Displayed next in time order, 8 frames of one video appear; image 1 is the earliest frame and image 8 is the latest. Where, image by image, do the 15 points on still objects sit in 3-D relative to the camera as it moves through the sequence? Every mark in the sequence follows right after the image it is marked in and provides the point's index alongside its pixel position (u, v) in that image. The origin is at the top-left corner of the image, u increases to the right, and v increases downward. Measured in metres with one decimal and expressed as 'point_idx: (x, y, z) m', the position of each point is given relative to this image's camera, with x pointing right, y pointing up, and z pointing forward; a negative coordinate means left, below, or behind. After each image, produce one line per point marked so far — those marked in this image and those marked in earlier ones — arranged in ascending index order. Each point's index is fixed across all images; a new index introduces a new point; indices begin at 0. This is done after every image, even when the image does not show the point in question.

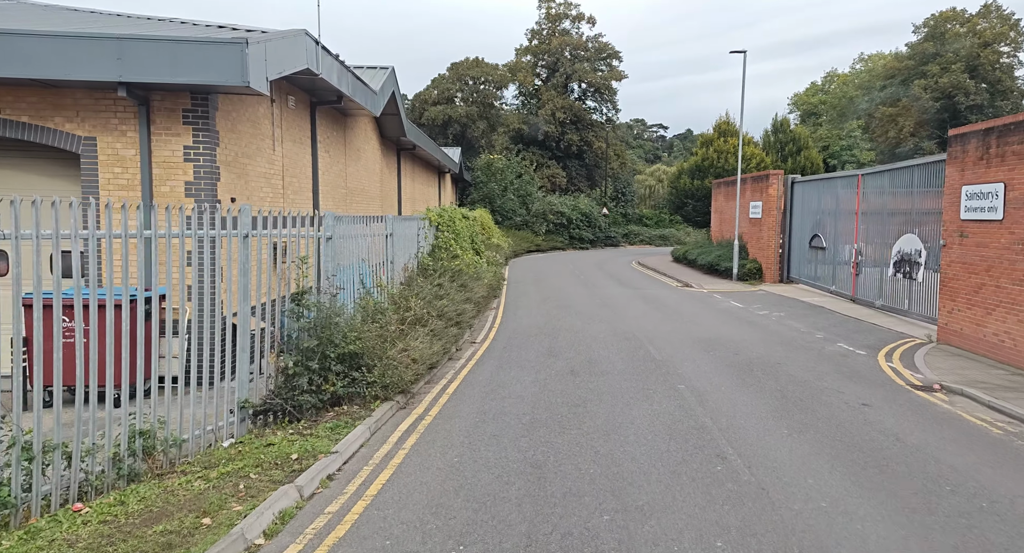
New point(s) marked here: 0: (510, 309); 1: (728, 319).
0: (-0.1, -0.9, +16.6) m
1: (+4.9, -1.0, +15.0) m
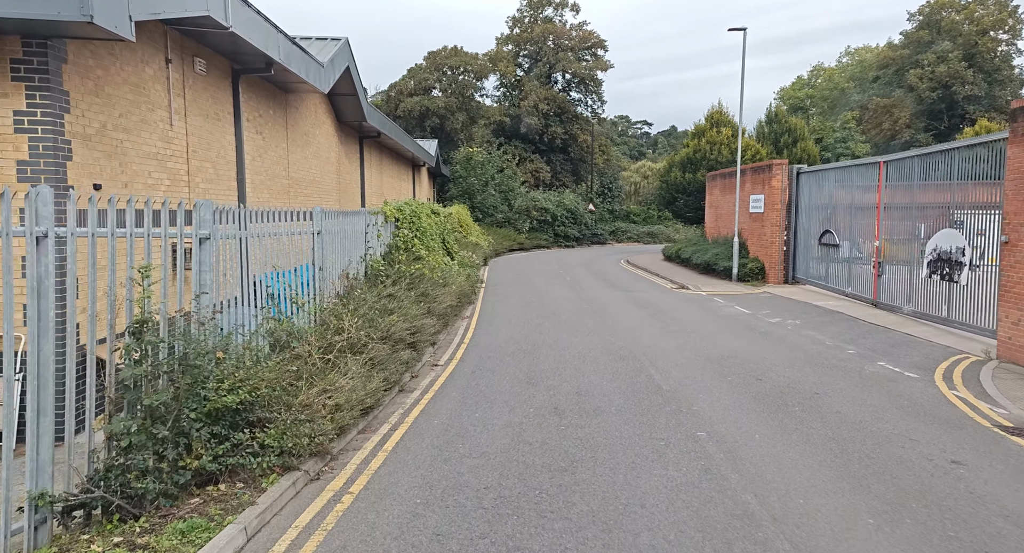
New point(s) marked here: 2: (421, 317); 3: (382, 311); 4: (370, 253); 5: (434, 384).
0: (-0.6, -0.9, +14.4) m
1: (+4.4, -1.0, +13.0) m
2: (-1.3, -0.6, +9.4) m
3: (-1.7, -0.4, +8.5) m
4: (-2.3, +0.4, +10.4) m
5: (-1.0, -1.4, +8.5) m
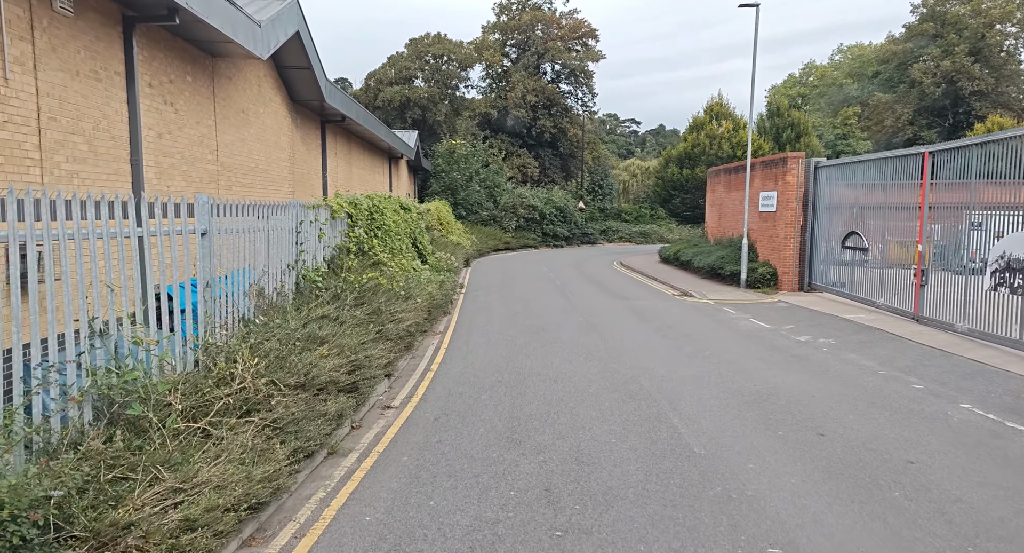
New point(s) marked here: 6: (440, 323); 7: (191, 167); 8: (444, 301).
0: (-1.0, -1.1, +12.1) m
1: (+4.1, -1.2, +10.8) m
2: (-1.6, -0.7, +7.1) m
3: (-1.9, -0.6, +6.2) m
4: (-2.5, +0.2, +8.1) m
5: (-1.3, -1.6, +6.2) m
6: (-1.4, -1.0, +13.1) m
7: (-4.6, +1.6, +9.4) m
8: (-1.4, -0.5, +13.3) m
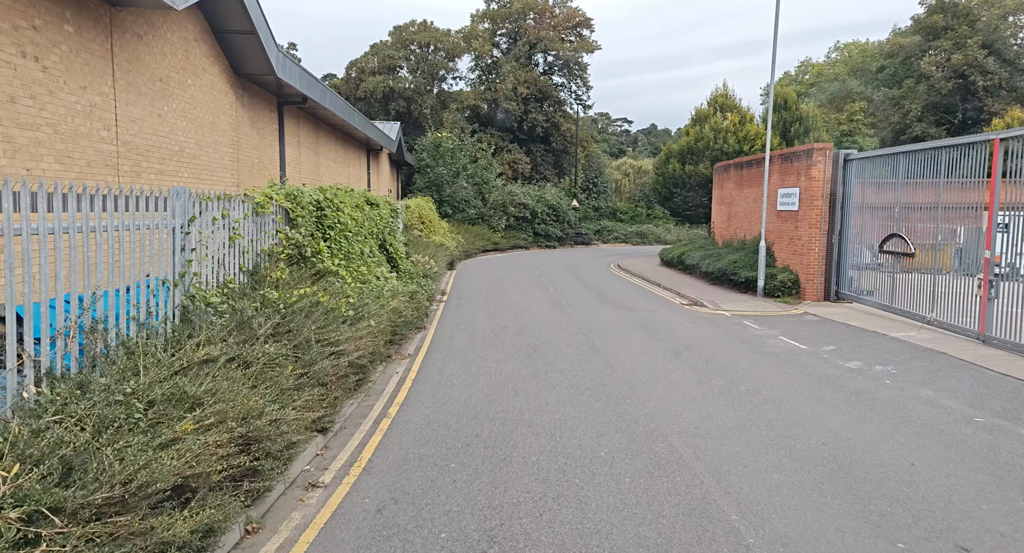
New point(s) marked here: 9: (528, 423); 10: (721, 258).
0: (-1.2, -1.2, +9.9) m
1: (+3.9, -1.4, +8.6) m
2: (-1.7, -0.9, +4.8) m
3: (-2.1, -0.8, +3.9) m
4: (-2.7, +0.1, +5.8) m
5: (-1.4, -1.7, +4.0) m
6: (-1.7, -1.1, +10.8) m
7: (-4.8, +1.4, +7.1) m
8: (-1.6, -0.6, +11.1) m
9: (+0.2, -1.5, +6.7) m
10: (+6.1, +0.5, +19.3) m
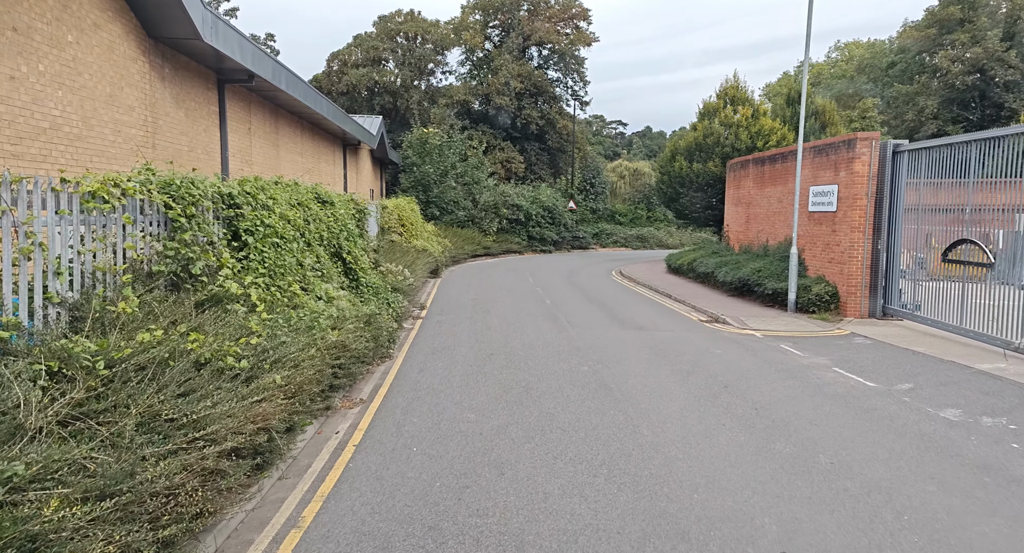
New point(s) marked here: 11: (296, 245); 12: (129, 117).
0: (-1.3, -1.5, +7.4) m
1: (+3.7, -1.6, +6.2) m
2: (-1.8, -1.1, +2.4) m
3: (-2.2, -1.0, +1.4) m
4: (-2.8, -0.2, +3.4) m
5: (-1.5, -1.9, +1.5) m
6: (-1.8, -1.3, +8.3) m
7: (-4.9, +1.2, +4.6) m
8: (-1.8, -0.9, +8.6) m
9: (0.0, -1.7, +4.3) m
10: (+5.9, +0.3, +16.9) m
11: (-2.6, +0.4, +7.9) m
12: (-5.1, +2.2, +8.8) m
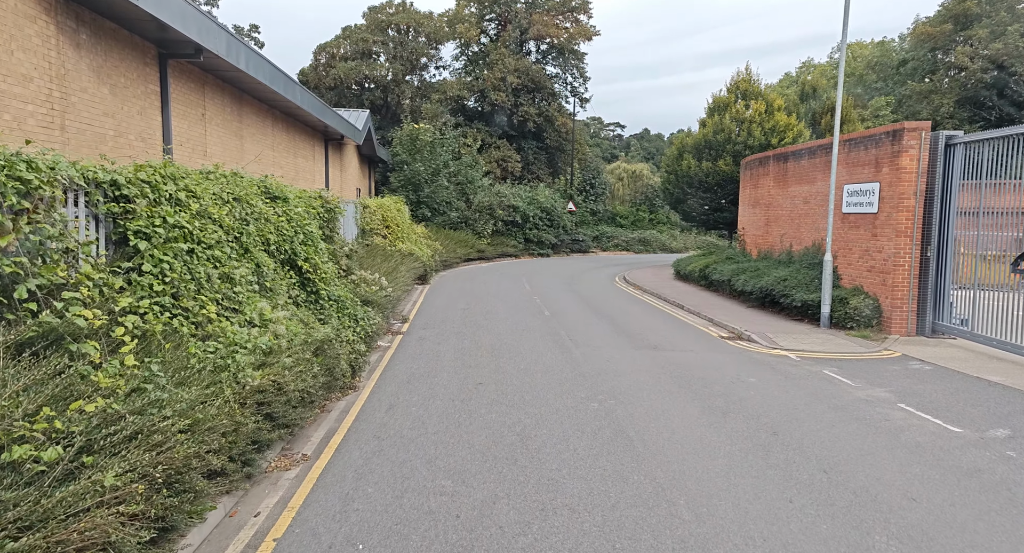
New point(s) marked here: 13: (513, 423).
0: (-1.4, -1.6, +5.6) m
1: (+3.6, -1.8, +4.4) m
2: (-1.9, -1.2, +0.5) m
3: (-2.2, -1.1, -0.4) m
4: (-2.9, -0.3, +1.5) m
5: (-1.6, -2.1, -0.3) m
6: (-1.9, -1.5, +6.5) m
7: (-5.0, +1.1, +2.8) m
8: (-1.9, -1.0, +6.8) m
9: (0.0, -1.9, +2.4) m
10: (+5.8, +0.1, +15.1) m
11: (-2.6, +0.2, +6.0) m
12: (-5.2, +2.0, +7.0) m
13: (0.0, -1.5, +6.8) m
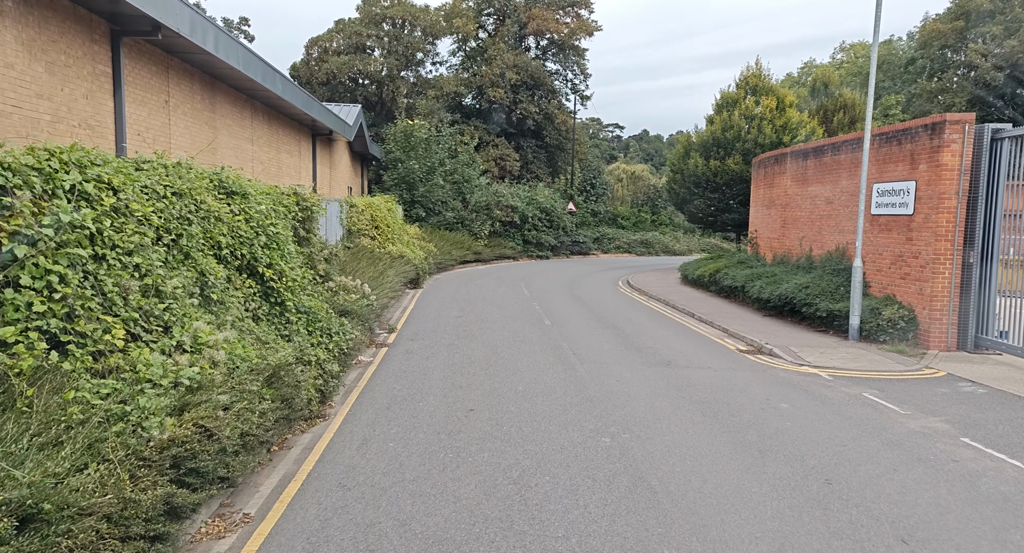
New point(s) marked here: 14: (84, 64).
0: (-1.5, -1.7, +4.4) m
1: (+3.6, -1.9, +3.2) m
2: (-1.9, -1.3, -0.7) m
3: (-2.2, -1.2, -1.6) m
4: (-2.9, -0.4, +0.4) m
5: (-1.6, -2.1, -1.5) m
6: (-2.0, -1.6, +5.3) m
7: (-5.0, +1.0, +1.6) m
8: (-1.9, -1.1, +5.6) m
9: (-0.1, -1.9, +1.3) m
10: (+5.7, -0.1, +13.9) m
11: (-2.7, +0.1, +4.9) m
12: (-5.2, +1.9, +5.8) m
13: (0.0, -1.6, +5.7) m
14: (-5.4, +2.7, +8.3) m
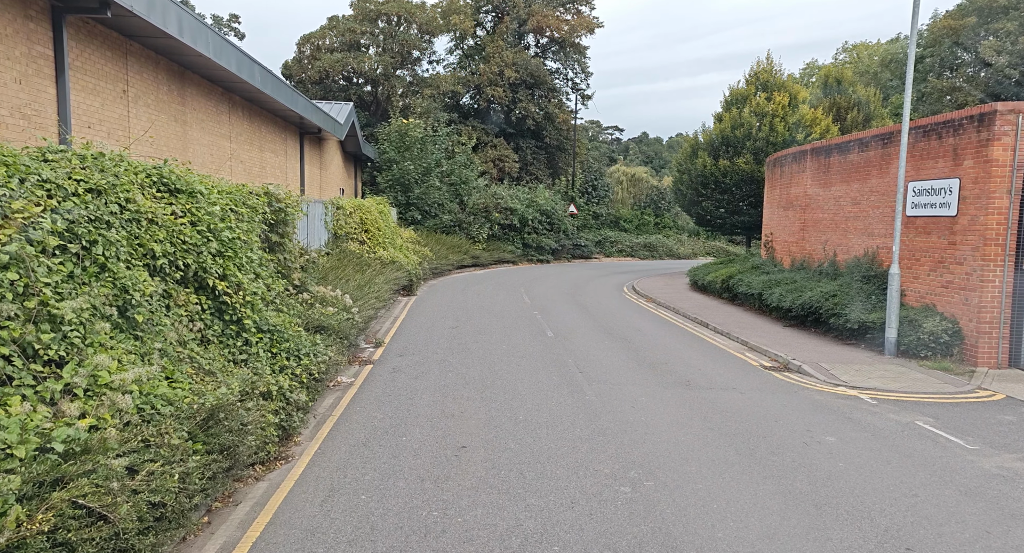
0: (-1.5, -1.8, +3.3) m
1: (+3.6, -2.0, +2.1) m
2: (-1.9, -1.4, -1.8) m
3: (-2.2, -1.3, -2.7) m
4: (-2.9, -0.5, -0.8) m
5: (-1.6, -2.2, -2.6) m
6: (-2.0, -1.7, +4.2) m
7: (-5.0, +0.9, +0.5) m
8: (-1.9, -1.2, +4.5) m
9: (-0.1, -2.0, +0.1) m
10: (+5.7, -0.2, +12.8) m
11: (-2.7, 0.0, +3.7) m
12: (-5.3, +1.8, +4.7) m
13: (0.0, -1.7, +4.5) m
14: (-5.4, +2.6, +7.2) m
